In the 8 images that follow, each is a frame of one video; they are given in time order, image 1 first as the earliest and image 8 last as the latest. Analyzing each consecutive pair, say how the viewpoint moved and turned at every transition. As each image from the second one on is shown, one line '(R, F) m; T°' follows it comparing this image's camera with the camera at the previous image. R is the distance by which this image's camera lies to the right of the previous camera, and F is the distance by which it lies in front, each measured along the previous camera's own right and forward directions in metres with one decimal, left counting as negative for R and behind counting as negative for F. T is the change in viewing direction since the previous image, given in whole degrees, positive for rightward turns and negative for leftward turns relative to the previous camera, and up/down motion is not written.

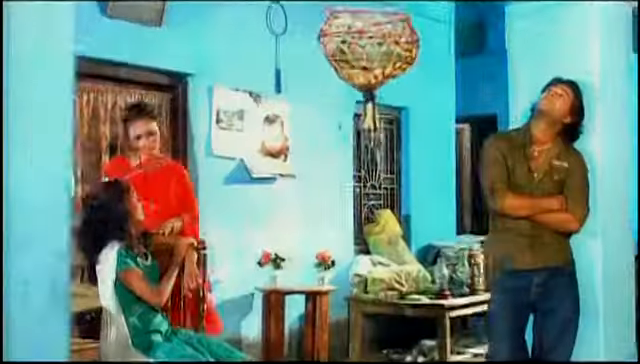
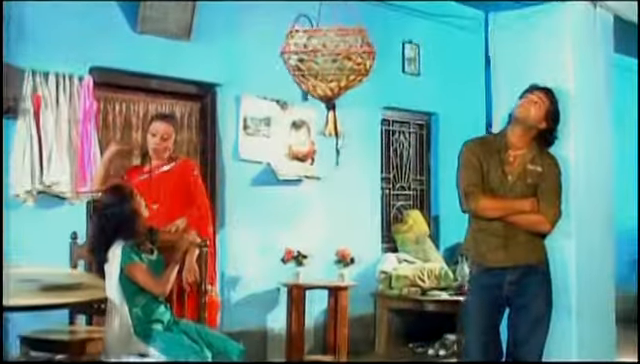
(+0.4, -0.2) m; -7°
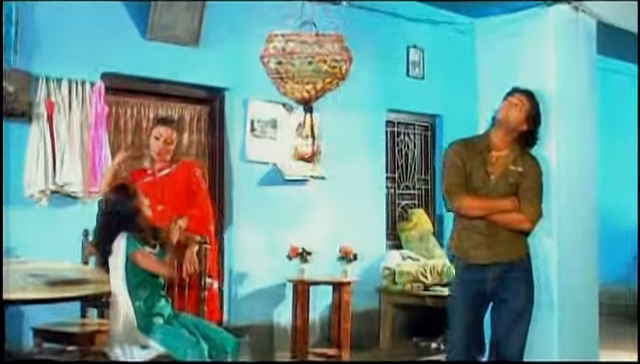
(+0.2, -0.2) m; -2°
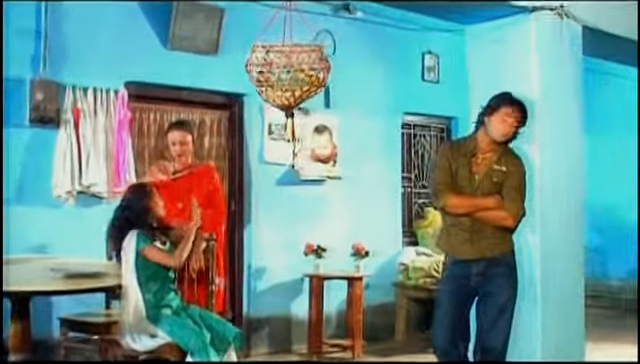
(+0.3, -0.2) m; -4°
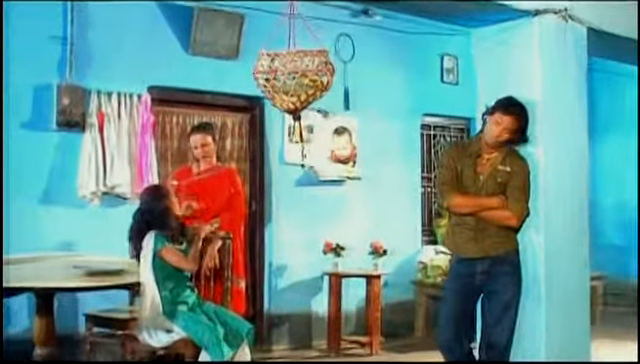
(+0.2, -0.1) m; -3°
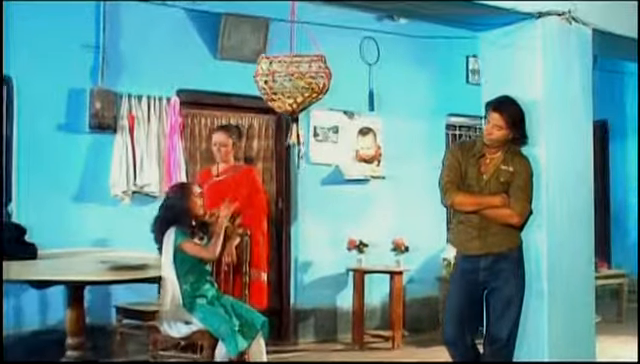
(+0.2, -0.2) m; -4°
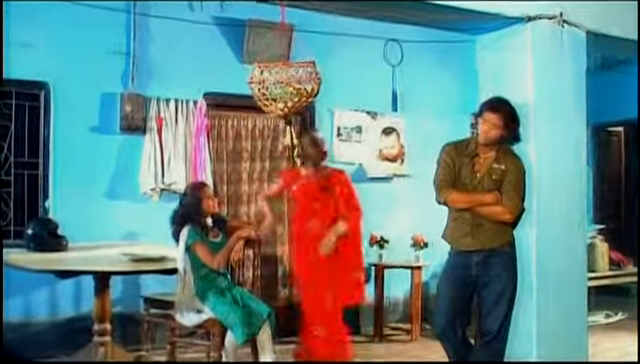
(+0.4, -0.2) m; -5°
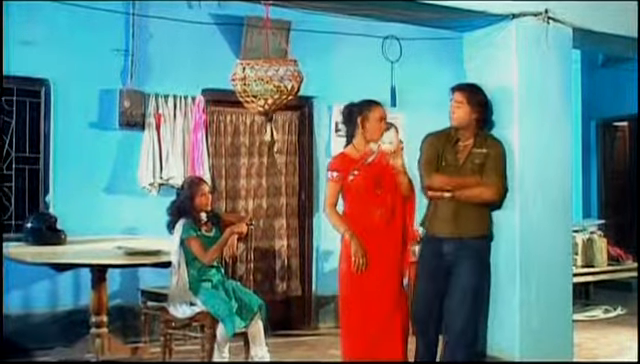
(+0.2, -0.1) m; -2°
